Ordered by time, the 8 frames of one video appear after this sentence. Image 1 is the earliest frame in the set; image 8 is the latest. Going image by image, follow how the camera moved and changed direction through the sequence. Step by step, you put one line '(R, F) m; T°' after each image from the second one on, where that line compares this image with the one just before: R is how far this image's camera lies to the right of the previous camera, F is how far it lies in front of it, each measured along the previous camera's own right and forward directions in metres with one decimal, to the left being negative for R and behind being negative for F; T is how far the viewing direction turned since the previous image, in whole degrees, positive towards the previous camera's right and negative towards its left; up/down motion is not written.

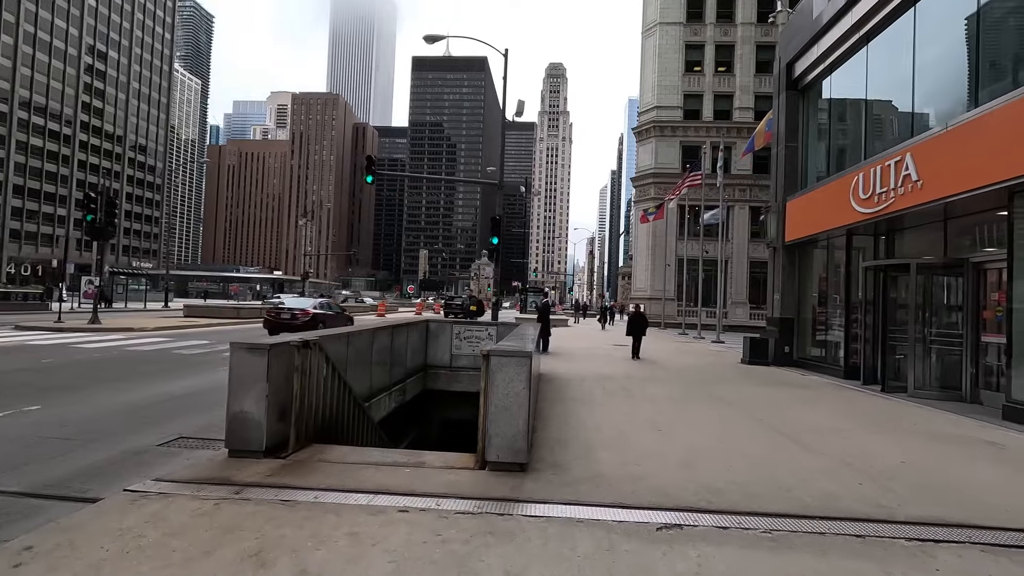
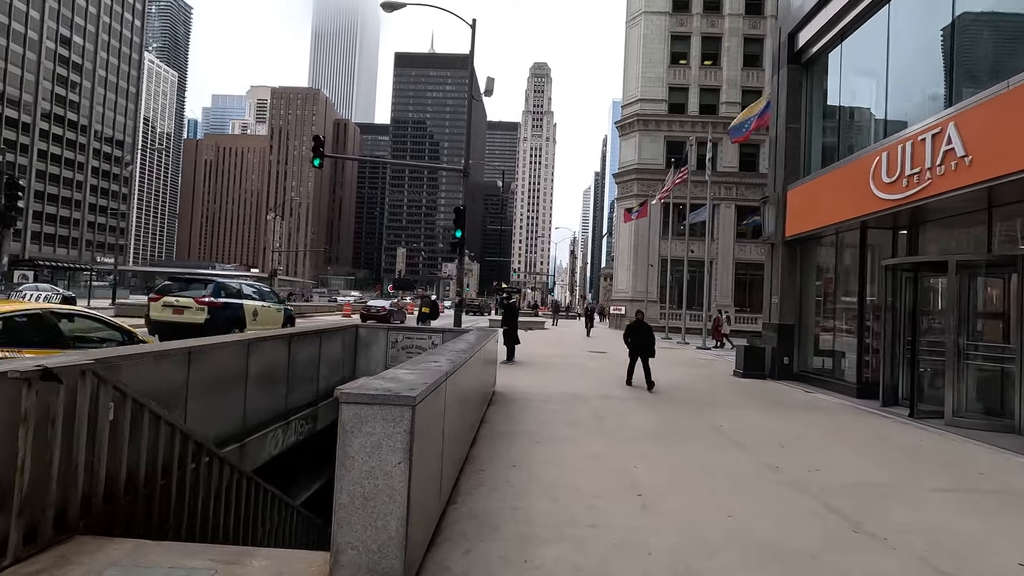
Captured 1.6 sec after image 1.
(+0.7, +2.4) m; +2°
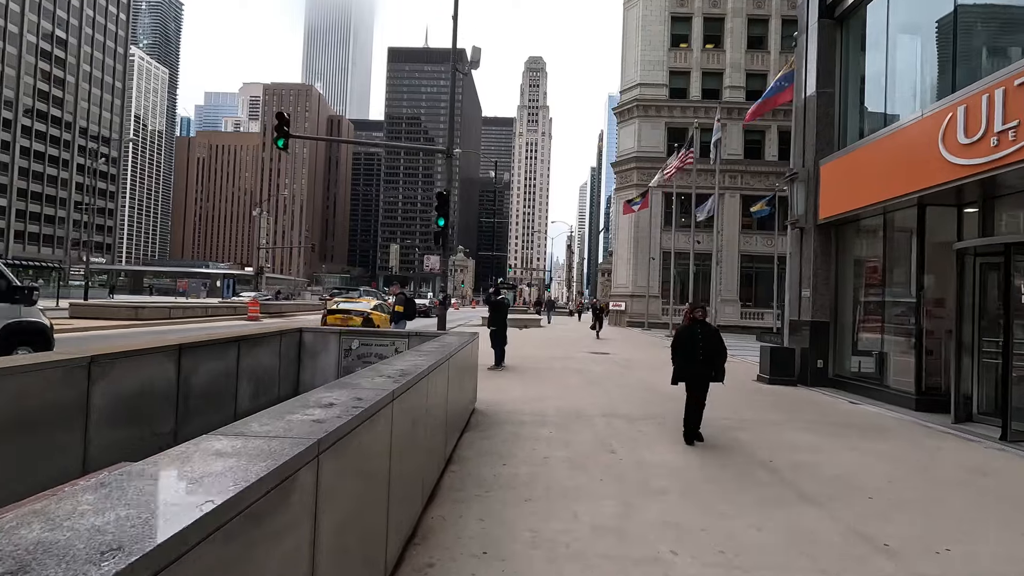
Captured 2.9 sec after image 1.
(+0.2, +2.2) m; 0°
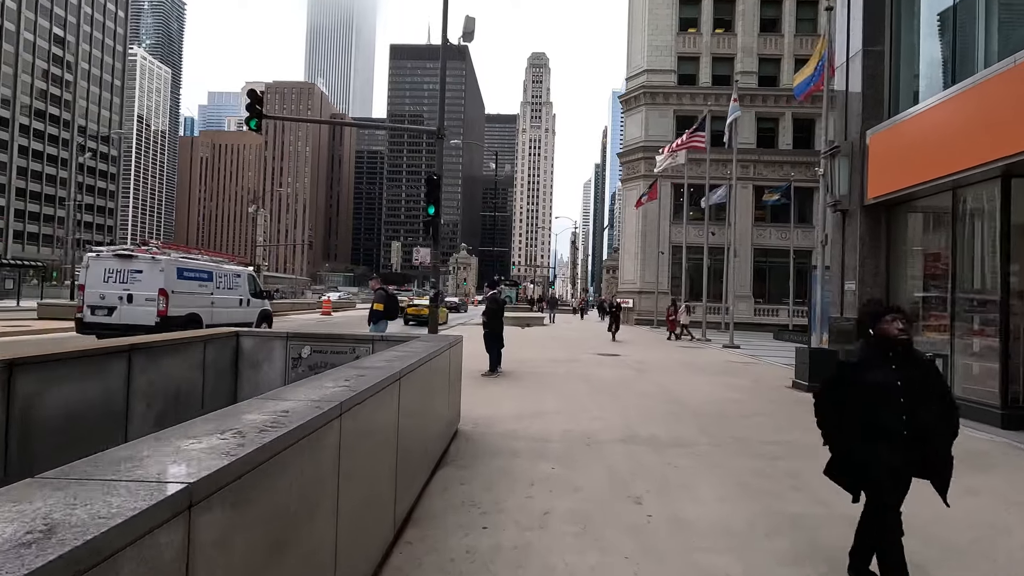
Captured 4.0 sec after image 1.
(+0.2, +1.8) m; 0°
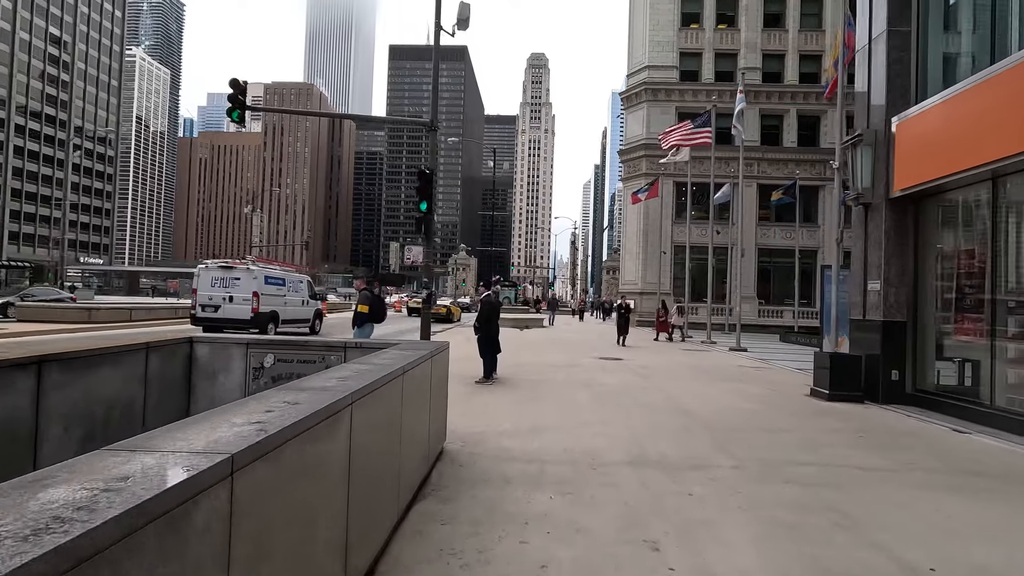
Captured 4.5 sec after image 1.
(+0.1, +0.9) m; 0°
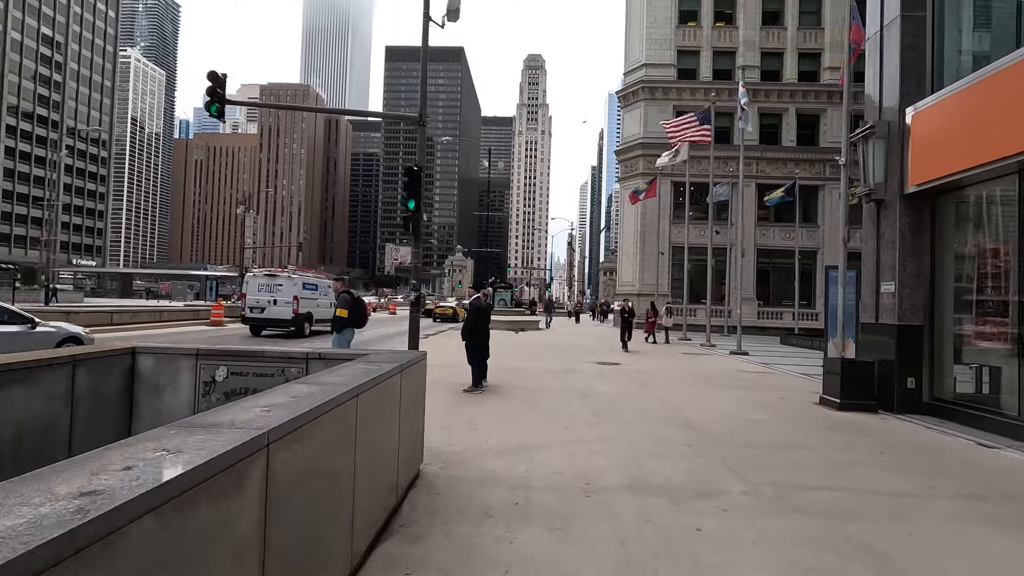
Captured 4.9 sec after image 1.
(+0.1, +0.7) m; 0°
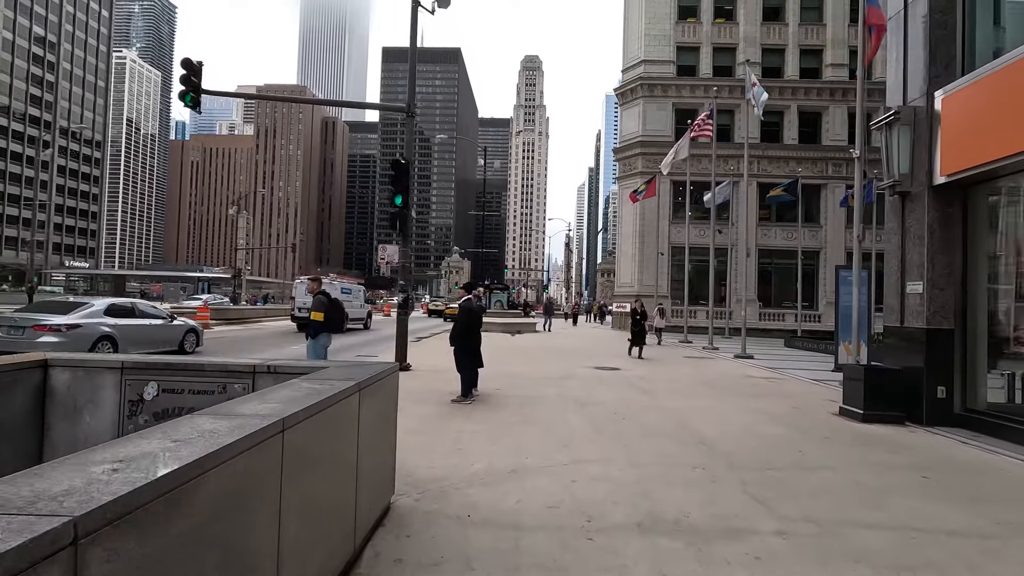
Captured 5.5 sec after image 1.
(+0.1, +0.9) m; 0°
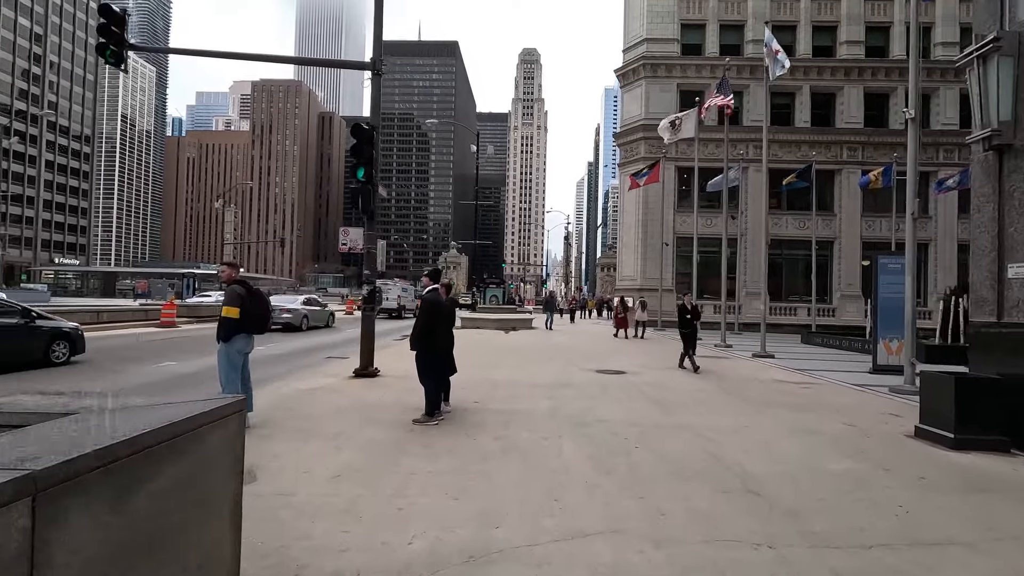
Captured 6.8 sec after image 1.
(+0.3, +2.2) m; 0°
